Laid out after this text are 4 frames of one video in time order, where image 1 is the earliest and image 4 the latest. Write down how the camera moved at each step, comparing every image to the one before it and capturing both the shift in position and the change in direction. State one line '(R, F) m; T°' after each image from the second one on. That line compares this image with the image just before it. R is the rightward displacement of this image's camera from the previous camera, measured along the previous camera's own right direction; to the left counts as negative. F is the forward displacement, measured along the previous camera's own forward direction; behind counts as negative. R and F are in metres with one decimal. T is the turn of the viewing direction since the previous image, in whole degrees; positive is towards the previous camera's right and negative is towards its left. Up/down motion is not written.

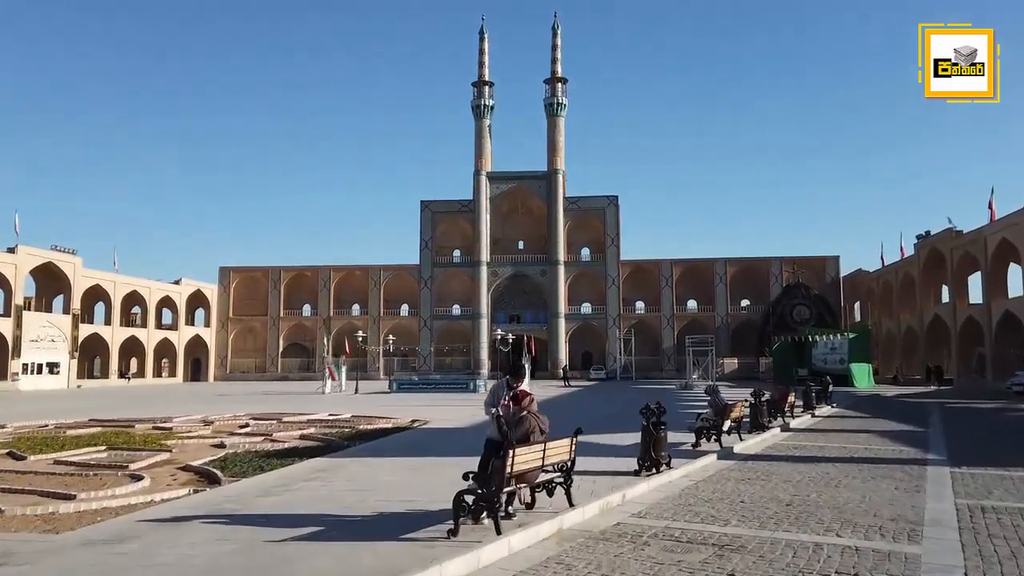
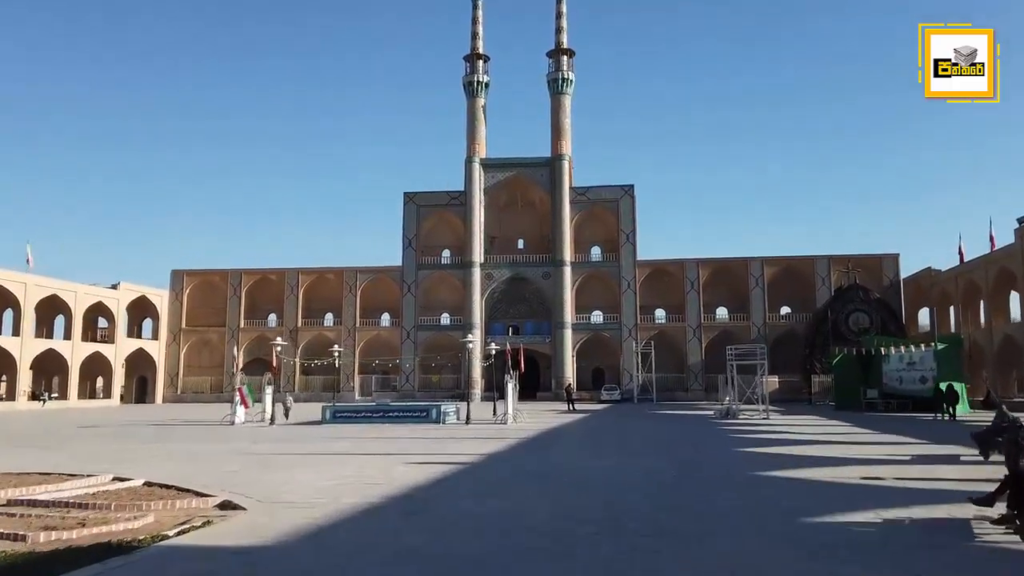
(+0.8, +6.6) m; -1°
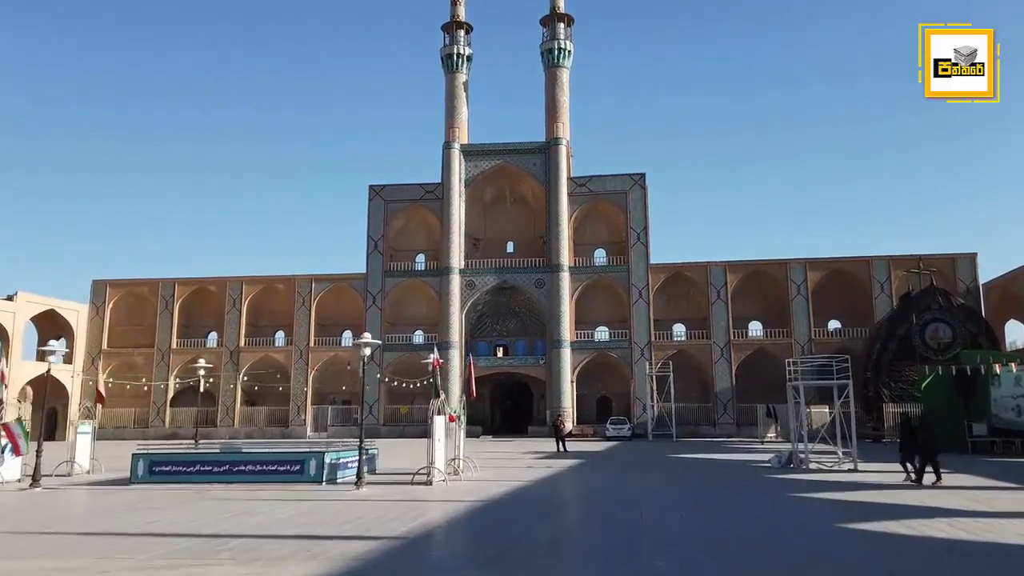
(+1.1, +6.8) m; -1°
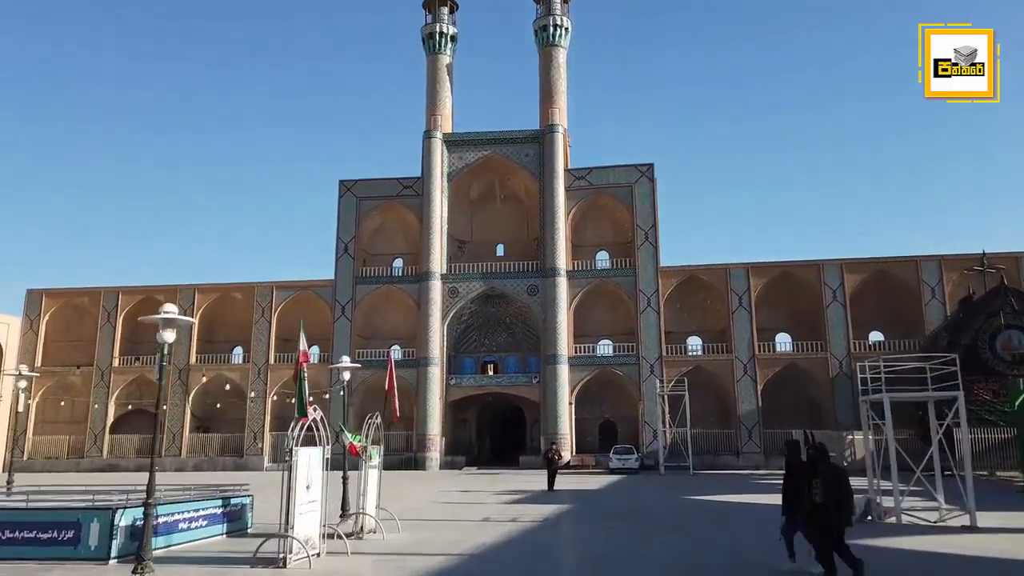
(+0.7, +4.1) m; -1°
